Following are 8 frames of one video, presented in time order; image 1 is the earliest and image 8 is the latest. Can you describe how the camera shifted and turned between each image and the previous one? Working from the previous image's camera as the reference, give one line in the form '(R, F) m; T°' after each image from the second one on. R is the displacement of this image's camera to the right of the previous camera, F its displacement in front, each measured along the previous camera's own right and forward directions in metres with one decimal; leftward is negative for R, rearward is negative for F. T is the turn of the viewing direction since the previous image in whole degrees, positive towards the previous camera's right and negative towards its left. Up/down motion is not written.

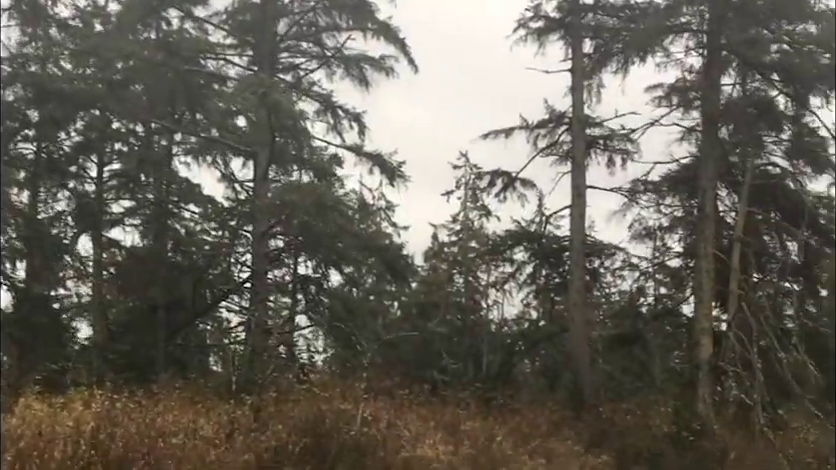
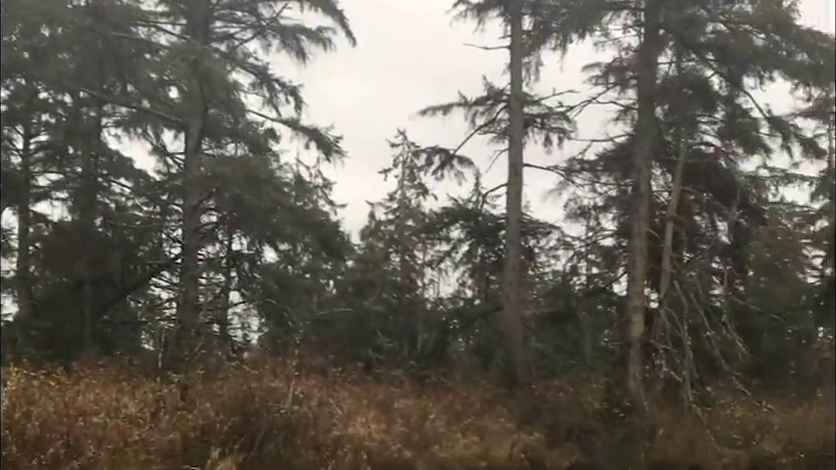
(0.0, +0.2) m; +4°
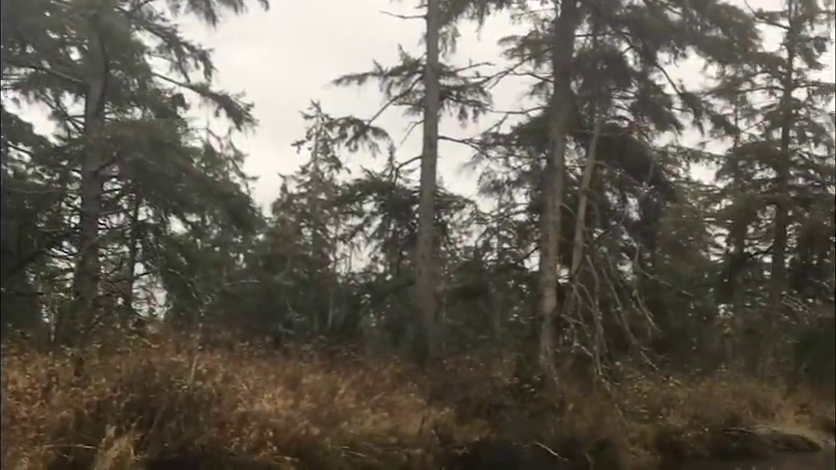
(0.0, +0.3) m; +5°
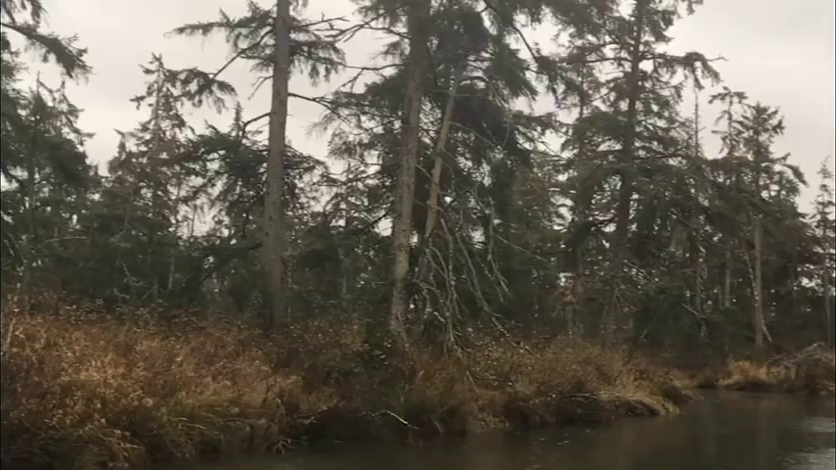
(0.0, +0.5) m; +9°
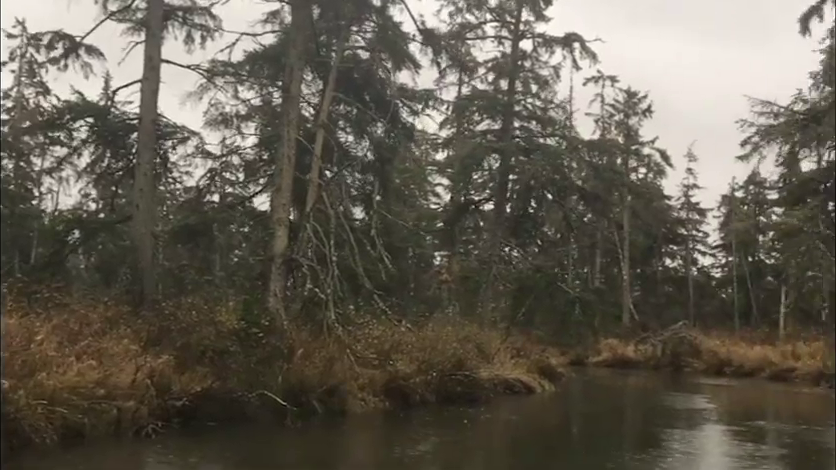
(-0.1, +0.3) m; +7°
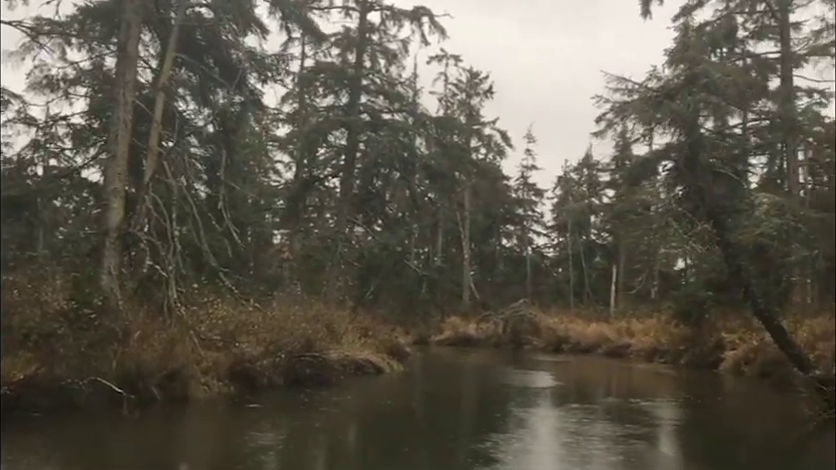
(-0.1, +0.5) m; +9°
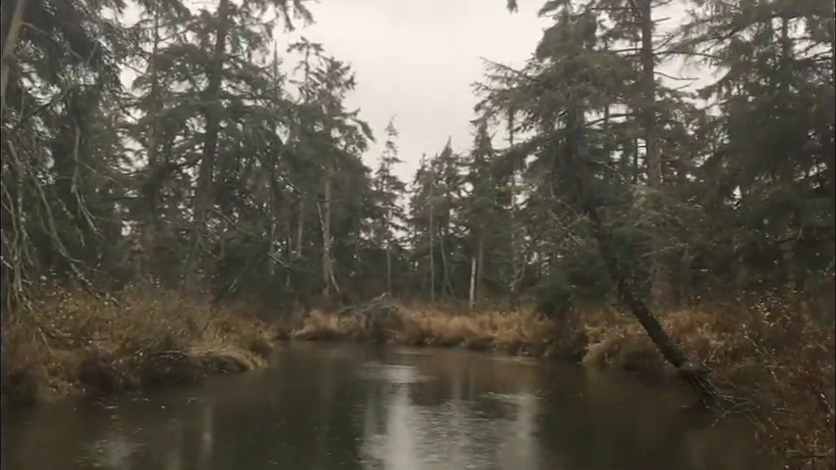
(-0.2, +0.5) m; +8°
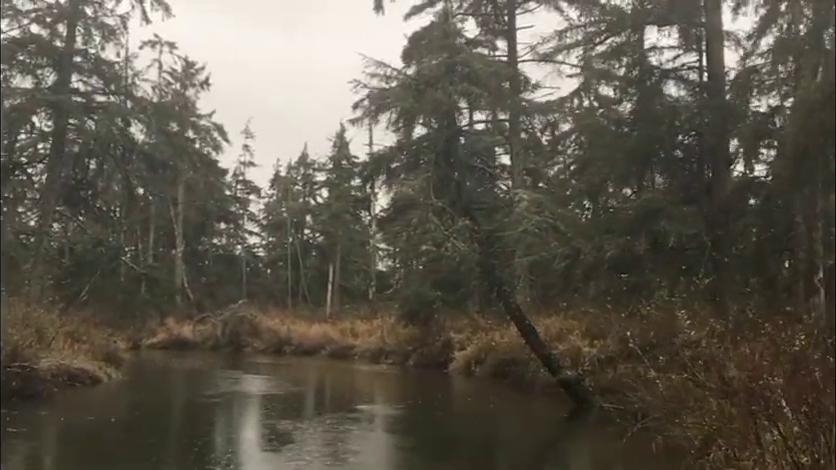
(-0.2, +0.4) m; +9°
